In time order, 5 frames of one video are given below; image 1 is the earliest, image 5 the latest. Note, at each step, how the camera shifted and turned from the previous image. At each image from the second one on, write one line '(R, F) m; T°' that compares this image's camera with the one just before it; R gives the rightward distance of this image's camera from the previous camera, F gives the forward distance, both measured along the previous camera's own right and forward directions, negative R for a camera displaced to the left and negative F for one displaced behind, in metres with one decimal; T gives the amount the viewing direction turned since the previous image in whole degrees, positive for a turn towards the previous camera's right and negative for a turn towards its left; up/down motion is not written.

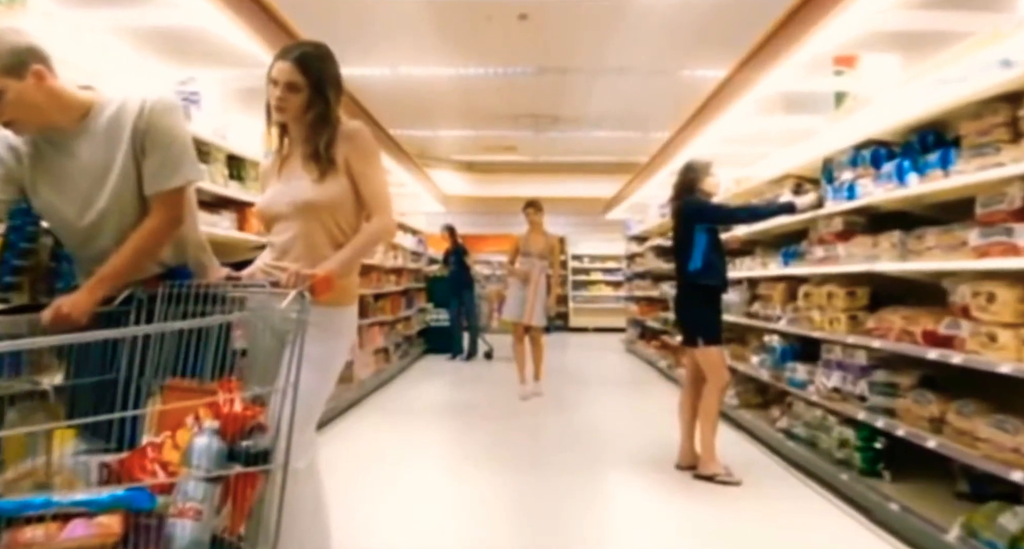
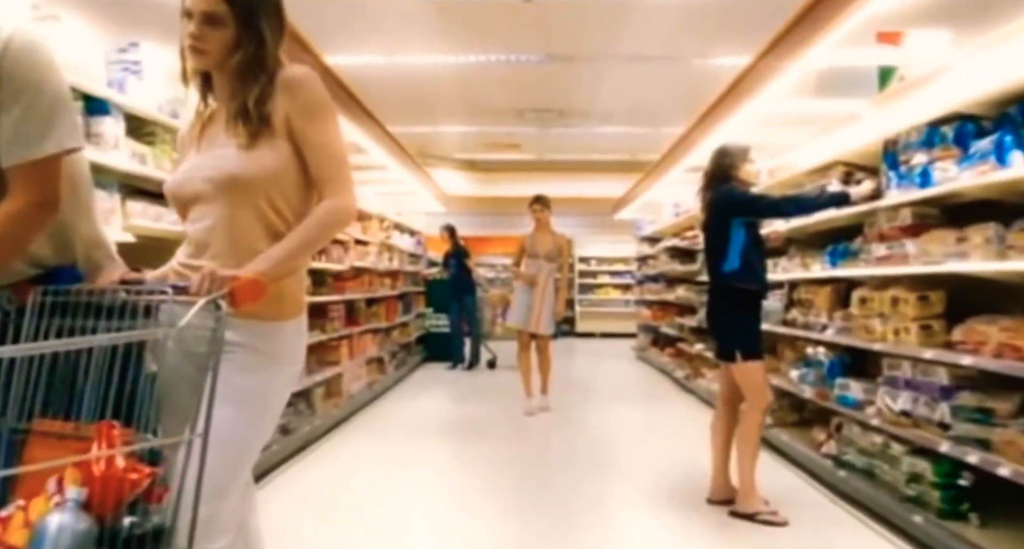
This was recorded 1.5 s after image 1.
(0.0, +0.5) m; -1°
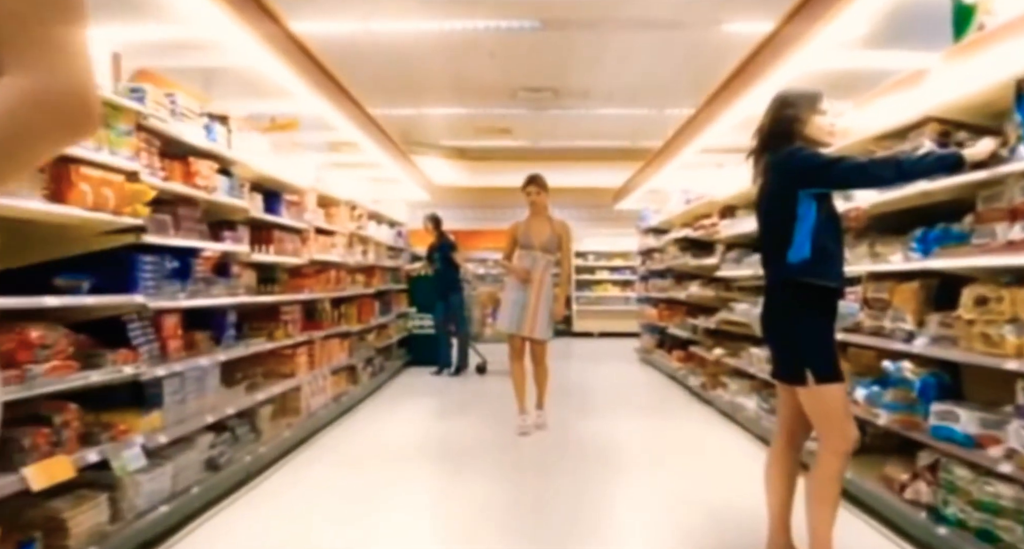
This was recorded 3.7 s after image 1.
(0.0, +0.8) m; +1°
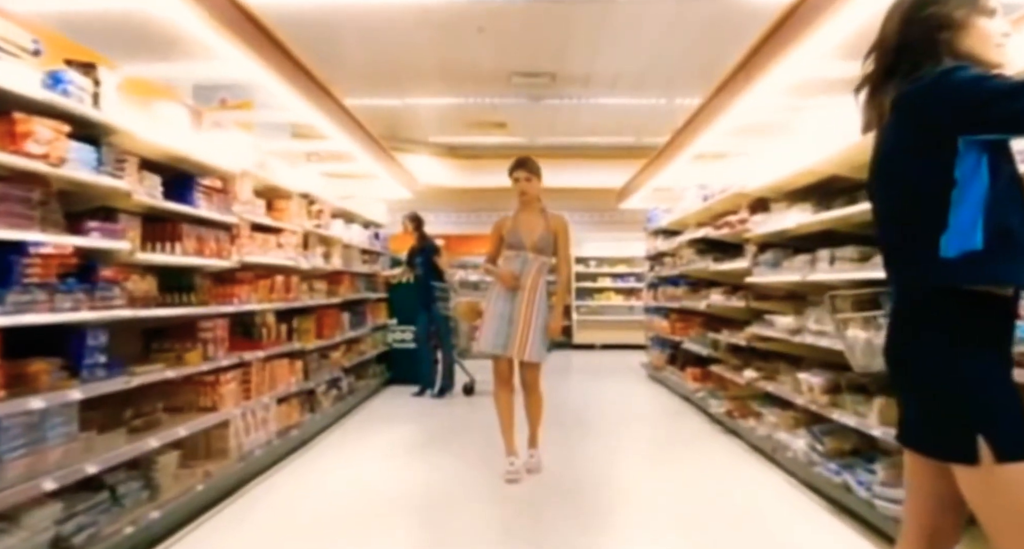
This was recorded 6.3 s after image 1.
(+0.1, +0.8) m; 0°
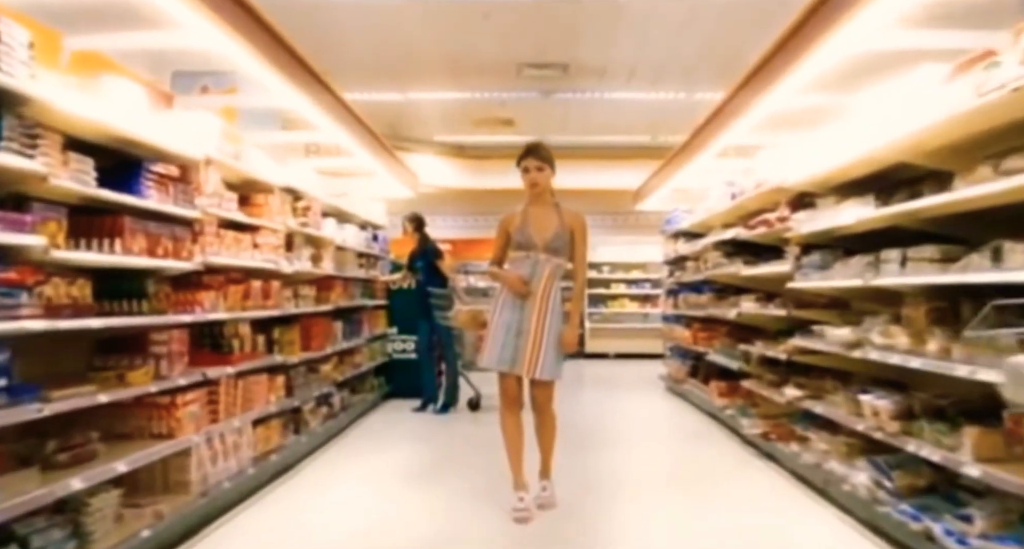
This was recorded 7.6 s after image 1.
(0.0, +0.5) m; -1°
